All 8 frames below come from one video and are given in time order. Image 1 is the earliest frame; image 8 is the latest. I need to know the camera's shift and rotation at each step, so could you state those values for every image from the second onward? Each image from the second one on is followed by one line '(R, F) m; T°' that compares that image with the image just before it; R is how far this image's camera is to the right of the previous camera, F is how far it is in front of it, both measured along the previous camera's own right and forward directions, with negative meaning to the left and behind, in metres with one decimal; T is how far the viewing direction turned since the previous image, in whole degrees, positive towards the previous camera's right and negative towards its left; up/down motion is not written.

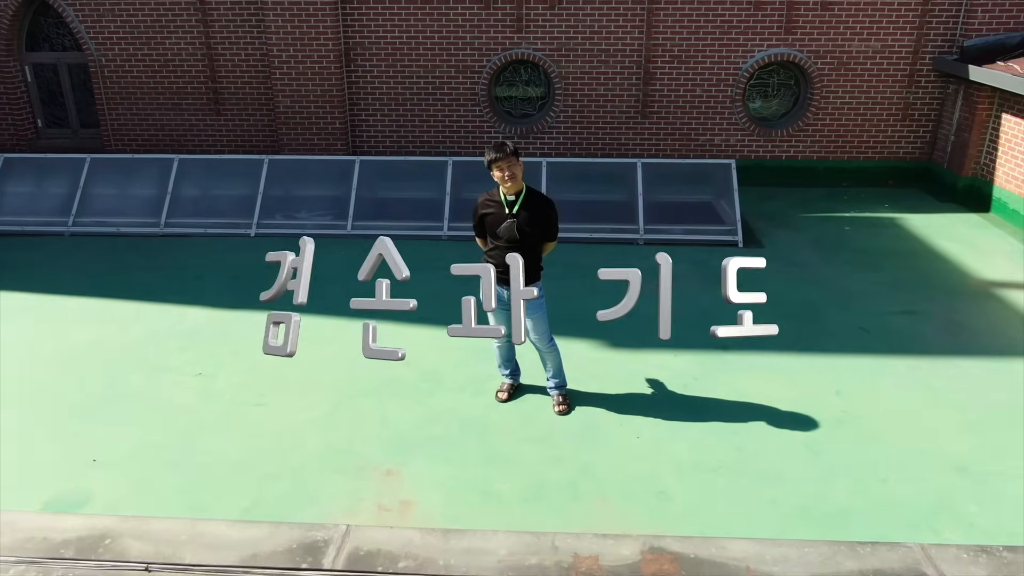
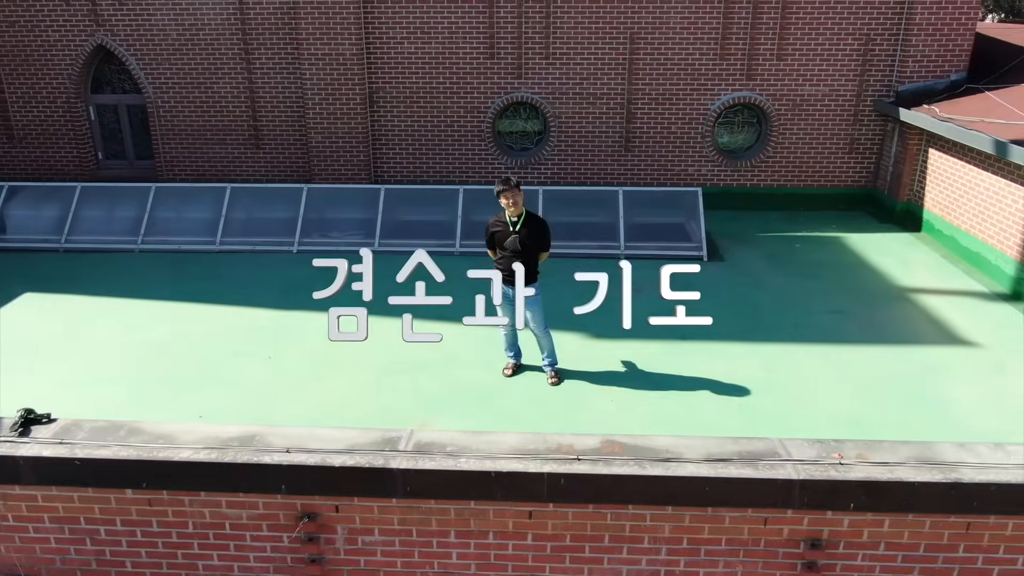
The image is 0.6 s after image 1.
(0.0, -1.5) m; 0°
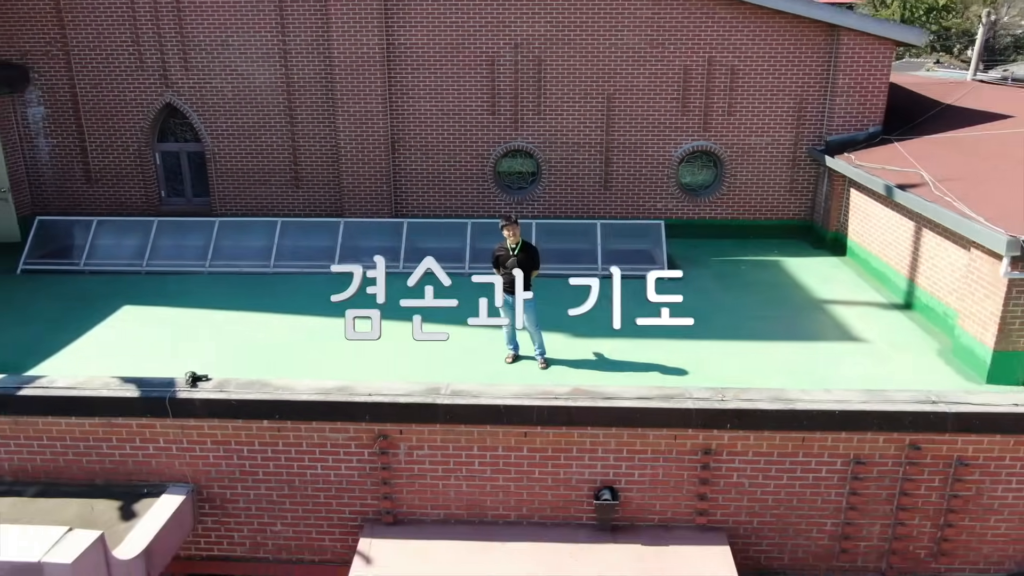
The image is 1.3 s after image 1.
(0.0, -2.2) m; 0°
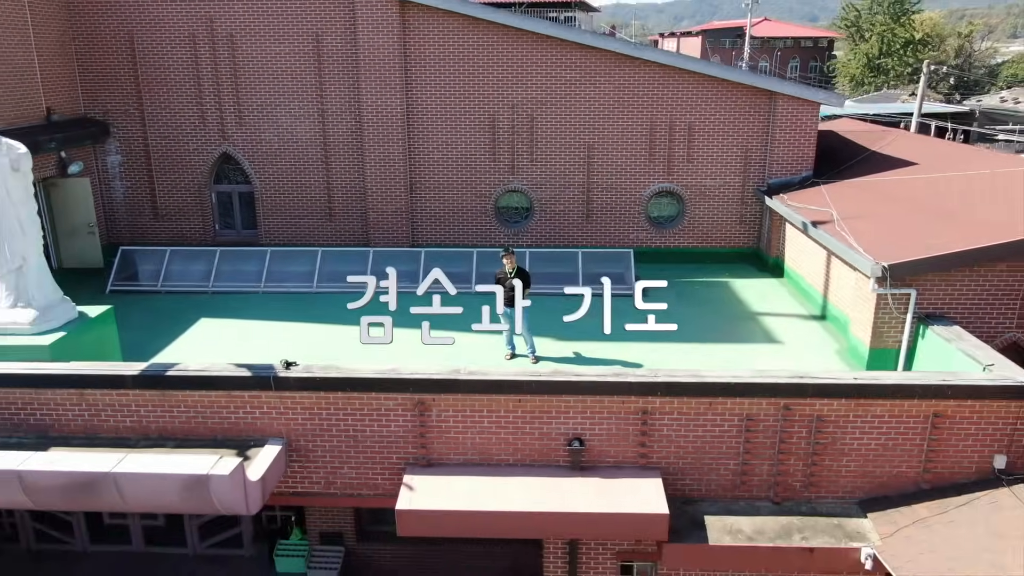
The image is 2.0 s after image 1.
(0.0, -2.7) m; 0°
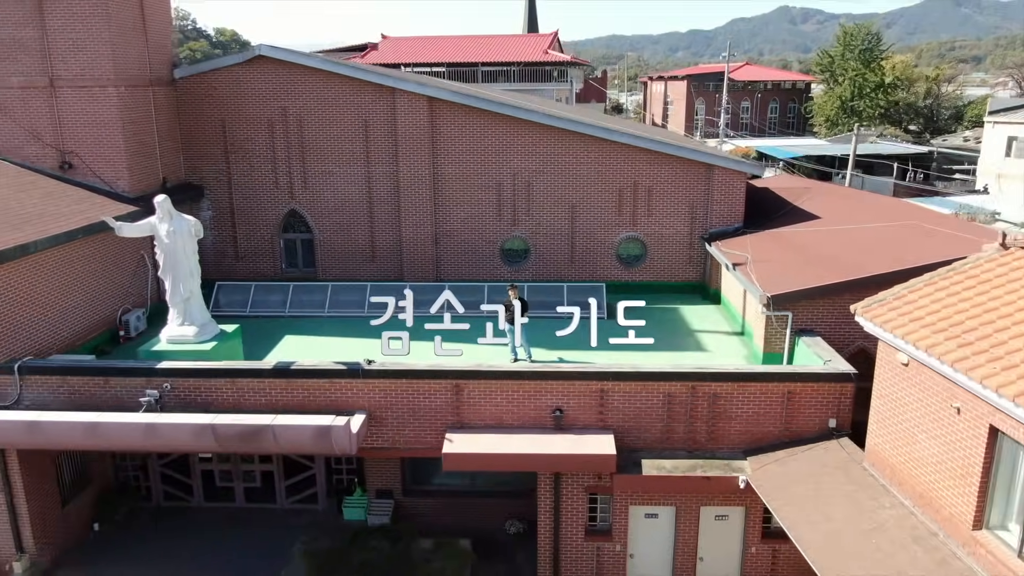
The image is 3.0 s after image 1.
(-0.1, -4.7) m; 0°
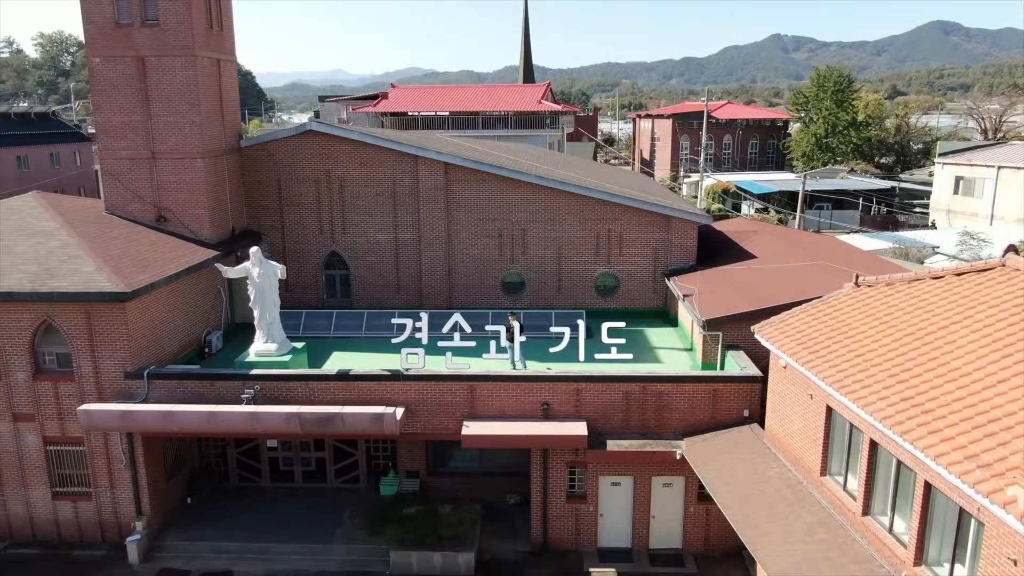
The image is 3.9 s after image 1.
(-0.1, -4.9) m; 0°
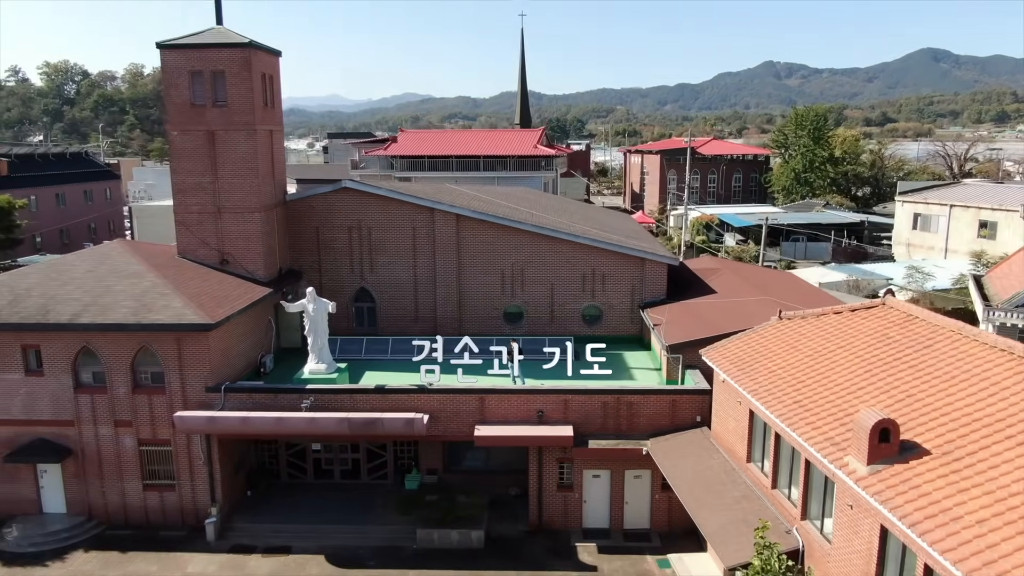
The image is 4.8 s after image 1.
(-0.2, -4.9) m; 0°
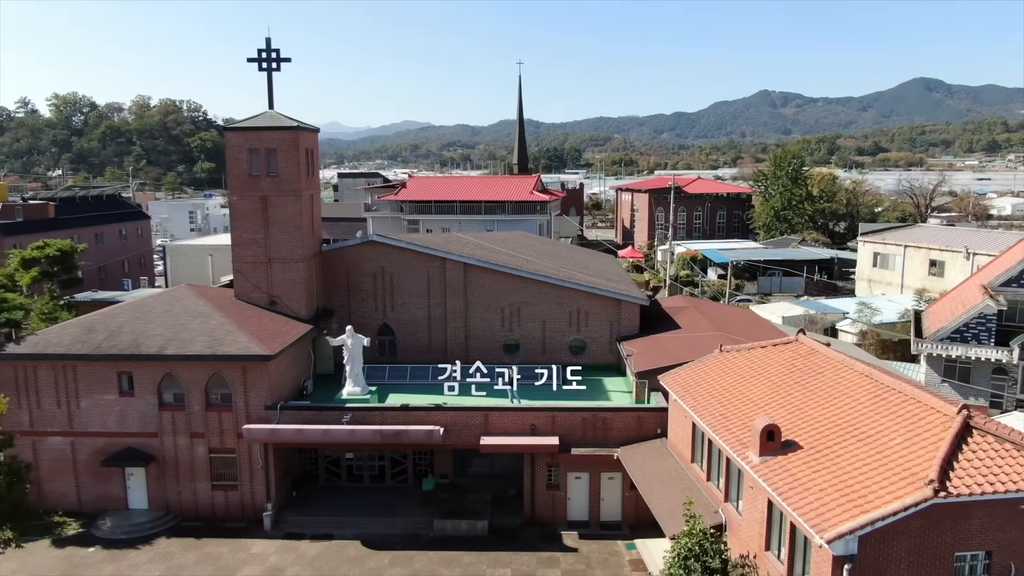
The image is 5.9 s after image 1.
(0.0, -6.0) m; 0°
